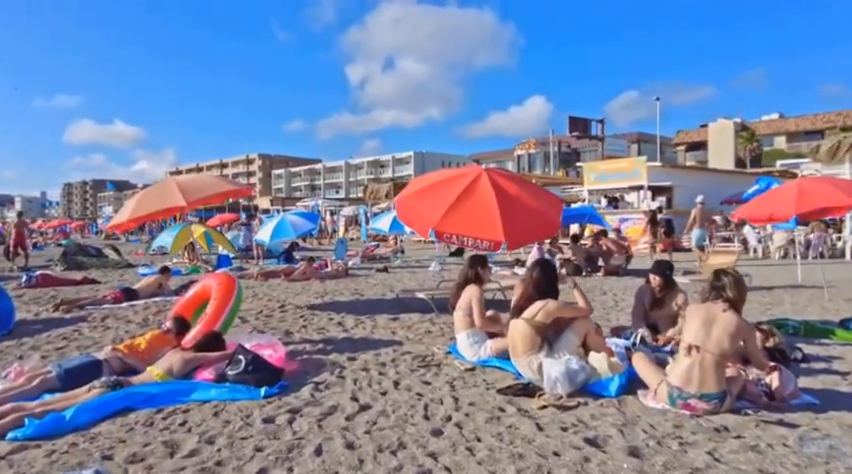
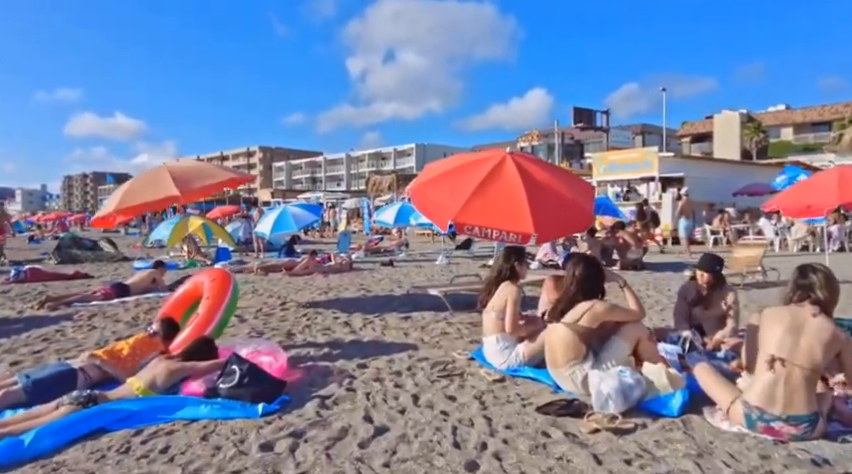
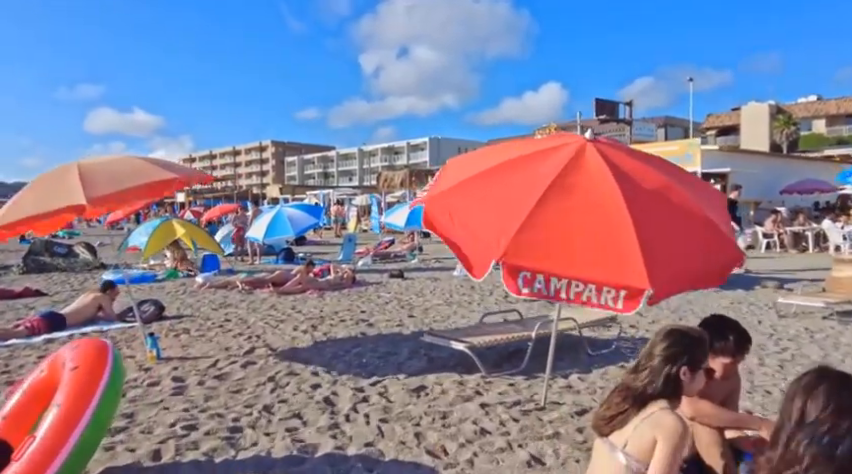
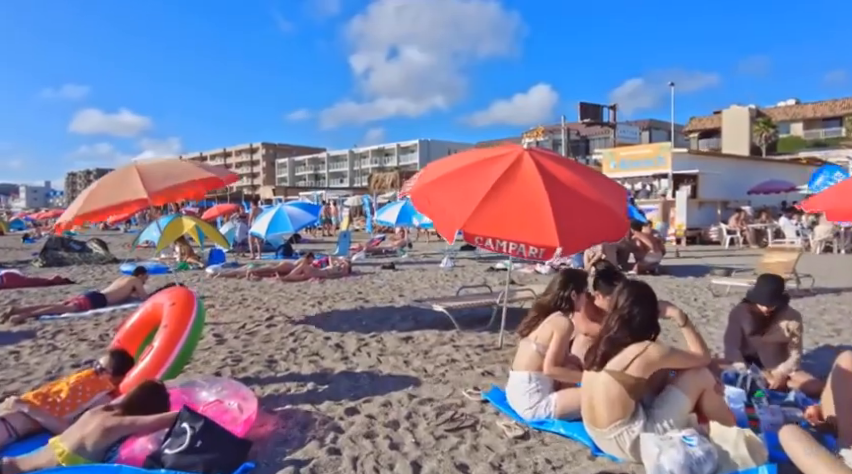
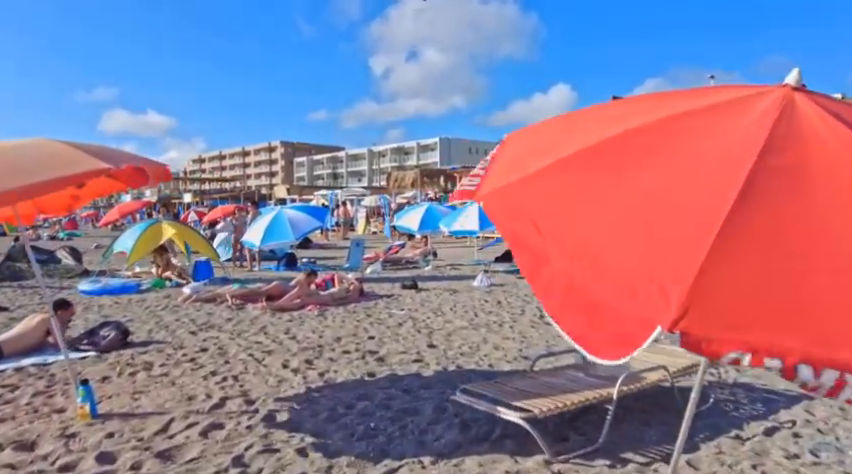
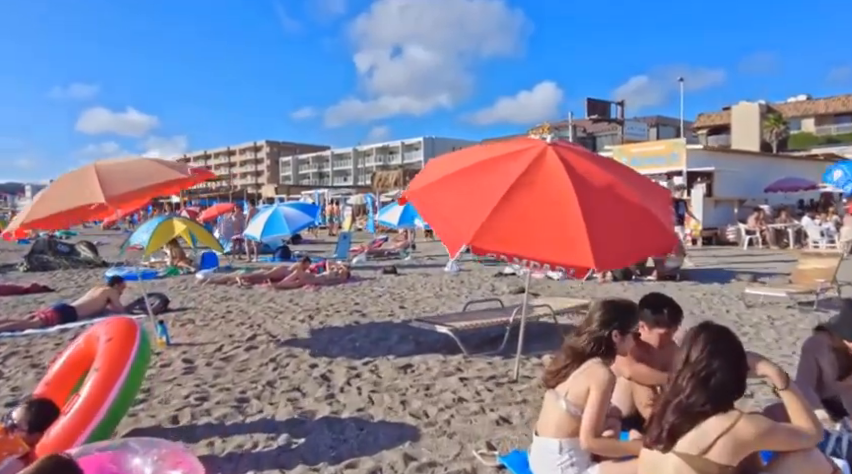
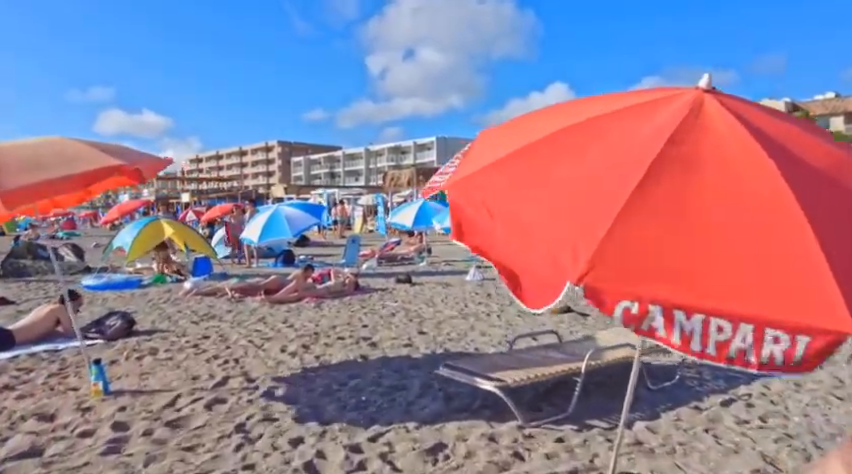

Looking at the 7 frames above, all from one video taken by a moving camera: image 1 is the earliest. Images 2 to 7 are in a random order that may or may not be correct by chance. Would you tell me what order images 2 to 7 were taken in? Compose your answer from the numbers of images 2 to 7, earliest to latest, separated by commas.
2, 4, 6, 3, 7, 5
